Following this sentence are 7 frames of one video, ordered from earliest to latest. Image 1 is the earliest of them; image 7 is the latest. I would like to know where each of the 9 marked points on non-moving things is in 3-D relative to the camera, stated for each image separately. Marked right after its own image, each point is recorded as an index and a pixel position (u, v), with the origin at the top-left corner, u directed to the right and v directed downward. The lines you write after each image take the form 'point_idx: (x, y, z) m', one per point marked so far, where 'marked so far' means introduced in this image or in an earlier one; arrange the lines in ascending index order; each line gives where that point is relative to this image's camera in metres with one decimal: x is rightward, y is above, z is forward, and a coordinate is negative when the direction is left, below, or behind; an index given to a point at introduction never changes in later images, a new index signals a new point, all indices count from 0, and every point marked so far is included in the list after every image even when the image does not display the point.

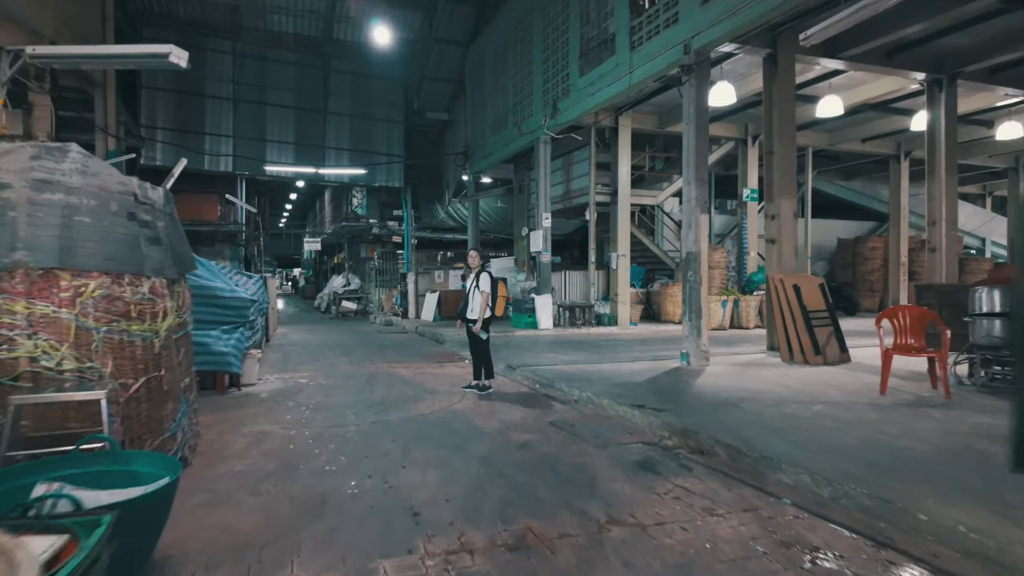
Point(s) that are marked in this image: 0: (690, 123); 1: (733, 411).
0: (+2.2, +2.1, +7.4) m
1: (+1.8, -1.0, +4.8) m
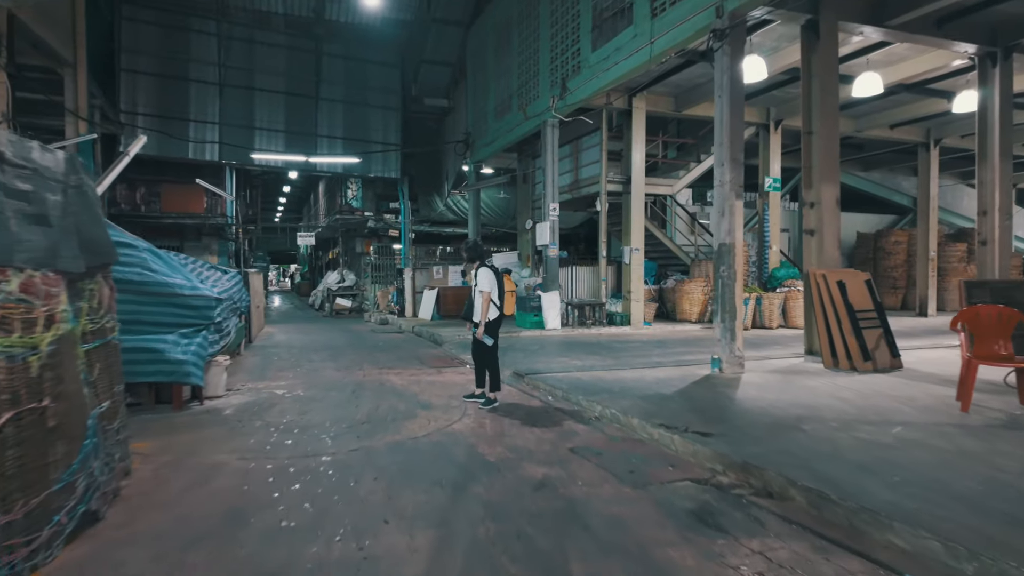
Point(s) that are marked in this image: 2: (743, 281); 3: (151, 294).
0: (+2.3, +2.1, +6.5) m
1: (+1.9, -1.0, +3.9) m
2: (+2.5, +0.1, +6.5) m
3: (-3.0, 0.0, +5.0) m
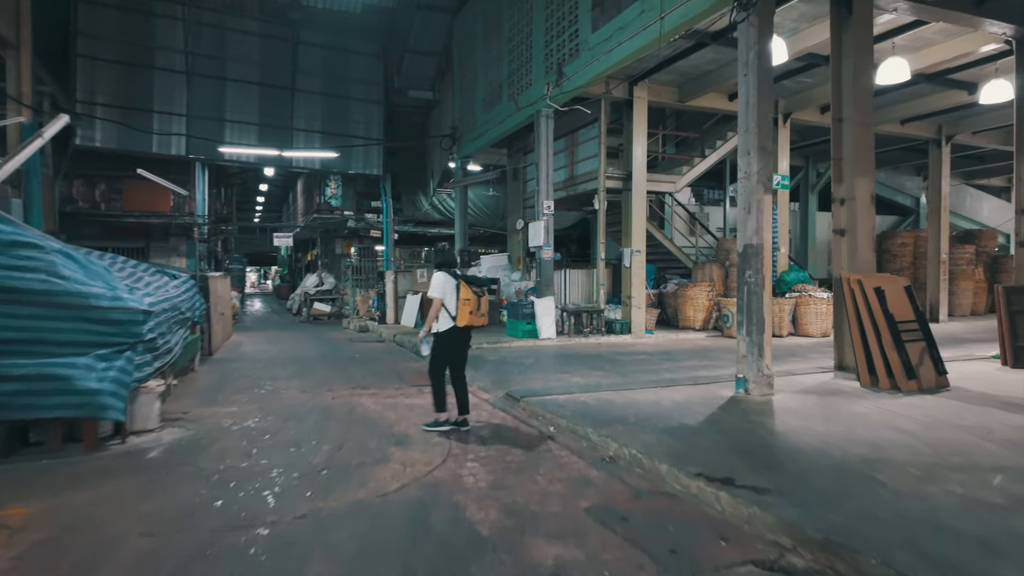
0: (+2.2, +2.0, +5.6) m
1: (+1.9, -1.1, +3.1) m
2: (+2.4, 0.0, +5.6) m
3: (-3.0, -0.1, +4.0) m
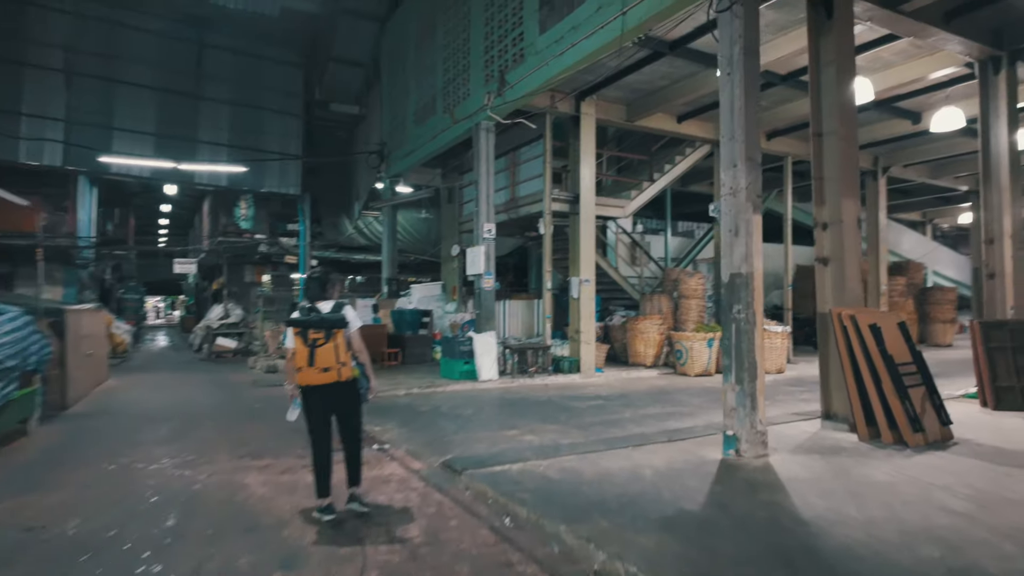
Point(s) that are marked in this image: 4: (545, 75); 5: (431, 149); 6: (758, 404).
0: (+1.8, +1.7, +4.8) m
1: (+1.7, -1.2, +2.0) m
2: (+2.0, -0.3, +4.7) m
3: (-3.3, -0.3, +2.4) m
4: (+0.4, +2.6, +7.3) m
5: (-1.4, +2.5, +10.5) m
6: (+1.9, -0.9, +4.6) m
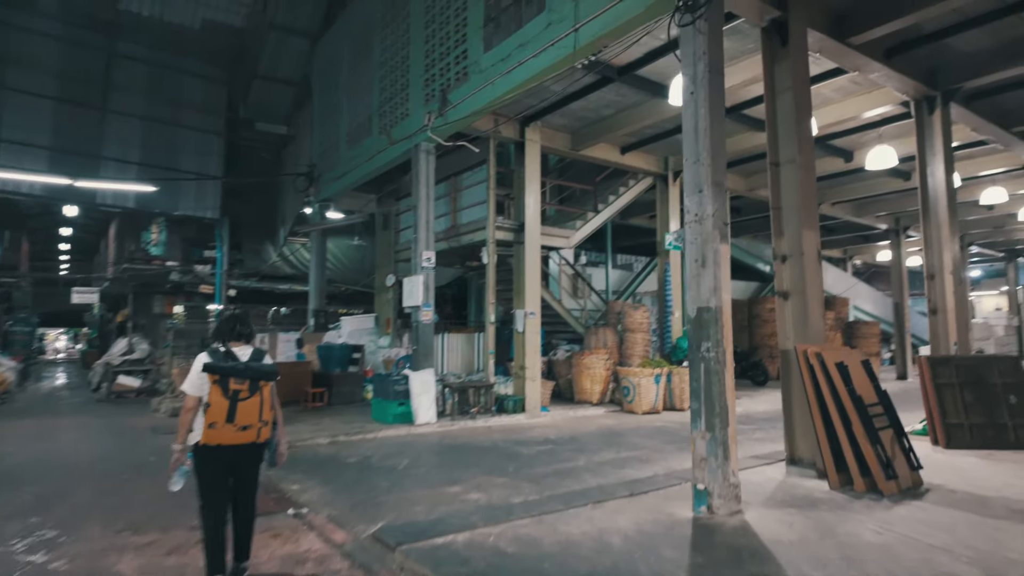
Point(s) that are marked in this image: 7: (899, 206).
0: (+1.4, +1.5, +4.4) m
1: (+1.6, -1.3, +1.6) m
2: (+1.6, -0.6, +4.3) m
3: (-3.4, -0.4, +1.4) m
4: (-0.3, +2.2, +6.9) m
5: (-2.4, +1.9, +9.8) m
6: (+1.5, -1.2, +4.2) m
7: (+9.6, +2.1, +14.8) m
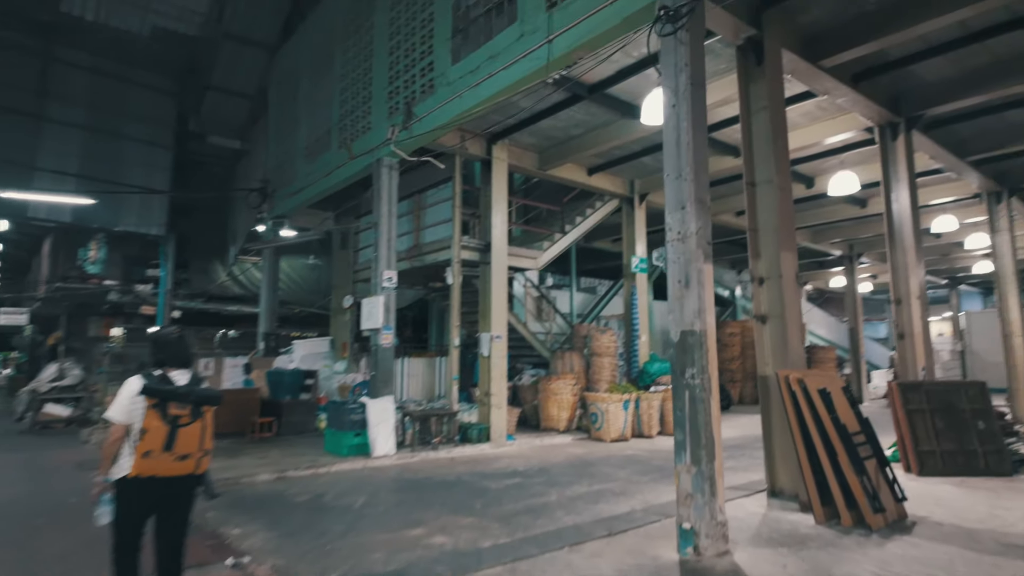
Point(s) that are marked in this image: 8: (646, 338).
0: (+1.2, +1.3, +4.2) m
1: (+1.6, -1.4, +1.3) m
2: (+1.4, -0.7, +4.0) m
3: (-3.4, -0.4, +0.8) m
4: (-0.6, +2.0, +6.6) m
5: (-3.0, +1.6, +9.4) m
6: (+1.3, -1.3, +3.9) m
7: (+8.7, +1.4, +15.2) m
8: (+2.4, -0.9, +10.5) m
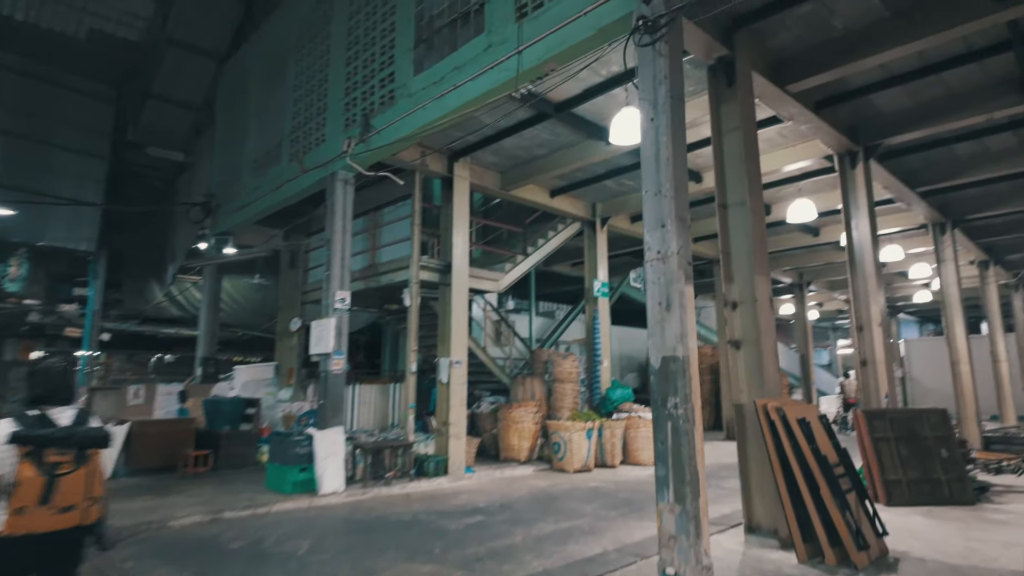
0: (+1.0, +1.2, +4.0) m
1: (+1.6, -1.4, +1.0) m
2: (+1.2, -0.9, +3.7) m
3: (-3.3, -0.4, +0.2) m
4: (-1.0, +1.7, +6.2) m
5: (-3.6, +1.3, +8.8) m
6: (+1.1, -1.4, +3.6) m
7: (+7.6, +0.7, +15.5) m
8: (+1.7, -1.3, +10.2) m
